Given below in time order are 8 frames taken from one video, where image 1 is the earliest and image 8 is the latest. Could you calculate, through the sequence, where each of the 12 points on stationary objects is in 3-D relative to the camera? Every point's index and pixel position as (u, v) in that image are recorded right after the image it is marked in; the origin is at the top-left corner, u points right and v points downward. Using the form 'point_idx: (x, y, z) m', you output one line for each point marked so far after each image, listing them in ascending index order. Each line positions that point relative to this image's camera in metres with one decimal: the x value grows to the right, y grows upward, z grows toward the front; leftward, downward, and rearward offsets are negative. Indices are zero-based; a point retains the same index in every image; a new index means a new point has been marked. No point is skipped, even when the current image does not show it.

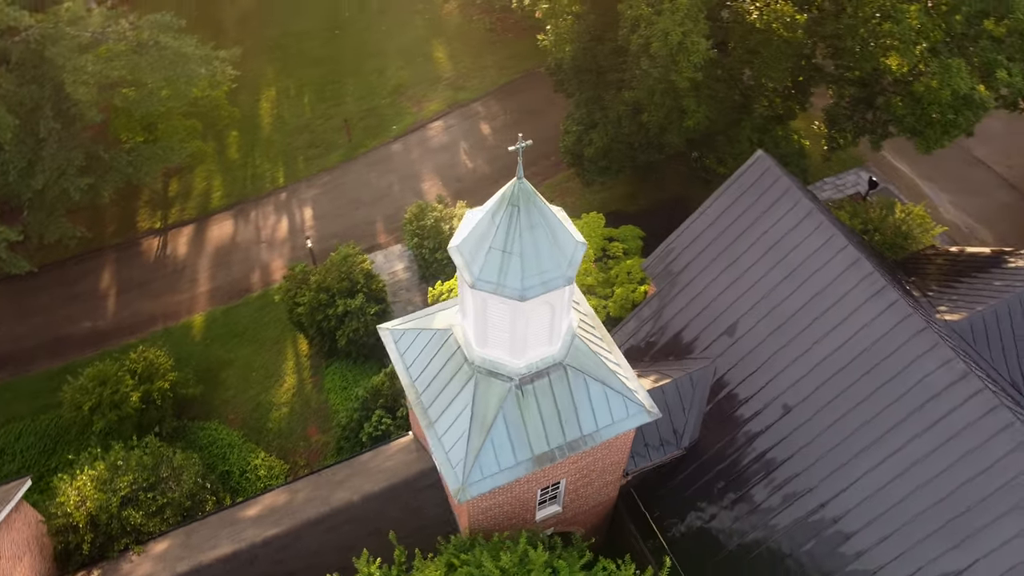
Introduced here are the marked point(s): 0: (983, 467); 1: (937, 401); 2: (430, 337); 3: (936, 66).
0: (+7.9, -3.0, +13.9) m
1: (+7.5, -2.0, +14.5) m
2: (-1.5, -0.9, +14.9) m
3: (+9.8, +5.1, +18.9) m
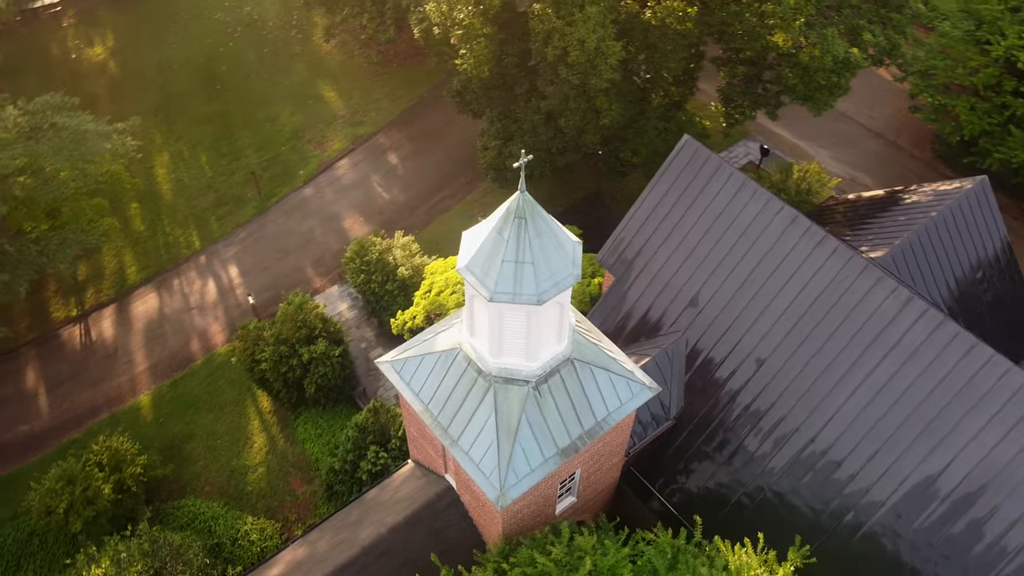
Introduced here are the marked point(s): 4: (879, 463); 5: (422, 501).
0: (+8.3, -1.7, +15.8) m
1: (+7.6, -0.7, +16.4) m
2: (-1.4, -1.4, +15.5) m
3: (+7.9, +6.5, +21.1) m
4: (+7.3, -3.5, +16.3) m
5: (-1.9, -4.5, +17.3) m
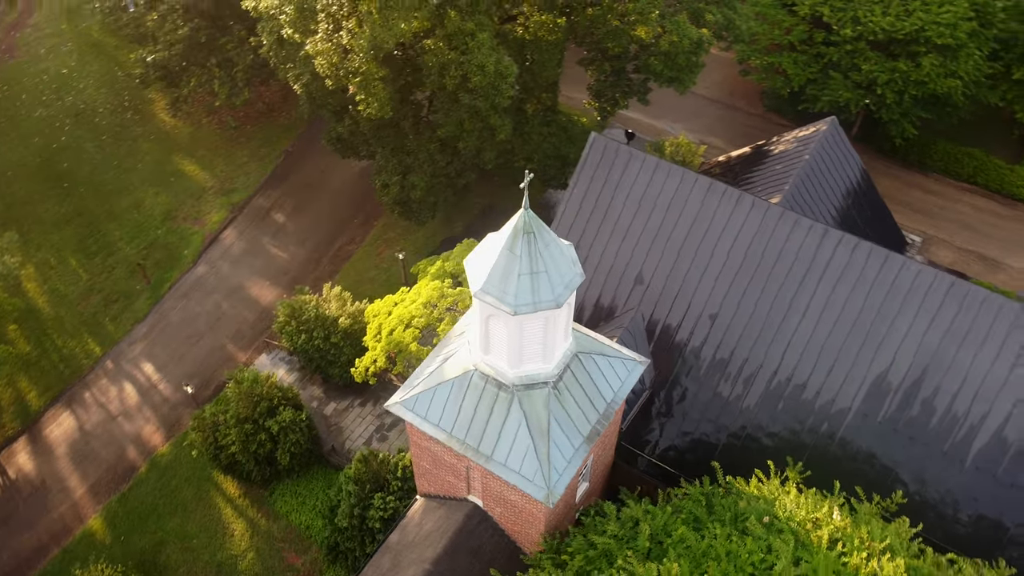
0: (+8.0, 0.0, +18.4) m
1: (+7.0, +0.7, +18.9) m
2: (-1.2, -2.0, +16.1) m
3: (+4.6, +7.6, +23.6) m
4: (+7.4, -2.0, +18.7) m
5: (-1.3, -5.2, +17.8) m
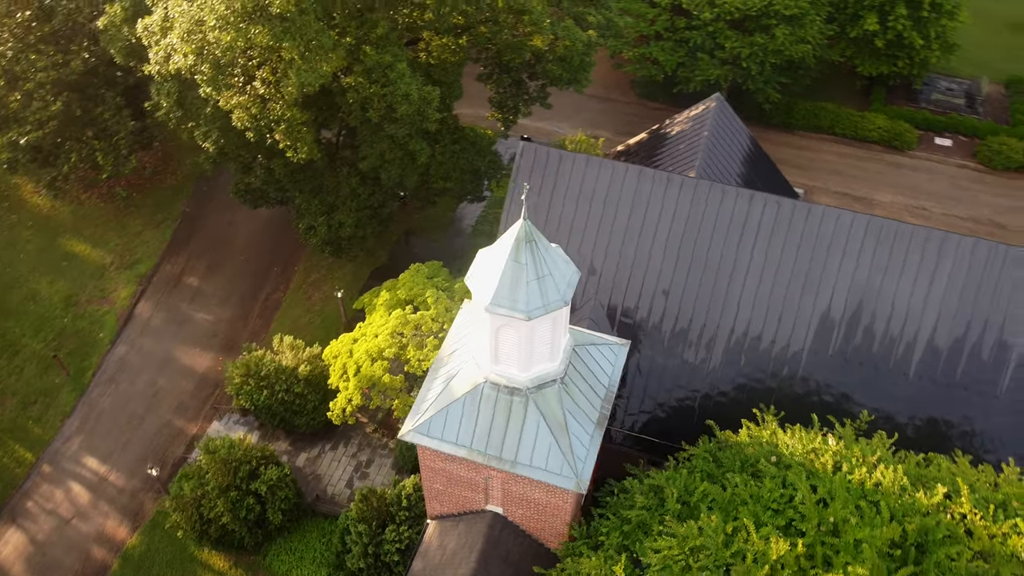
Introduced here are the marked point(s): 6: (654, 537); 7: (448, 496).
0: (+7.2, +1.3, +20.5) m
1: (+6.0, +1.7, +20.7) m
2: (-1.0, -2.4, +16.6) m
3: (+1.6, +7.8, +25.0) m
4: (+6.9, -0.9, +20.7) m
5: (-0.7, -5.6, +18.3) m
6: (+2.8, -4.9, +16.1) m
7: (-1.5, -4.8, +18.7) m
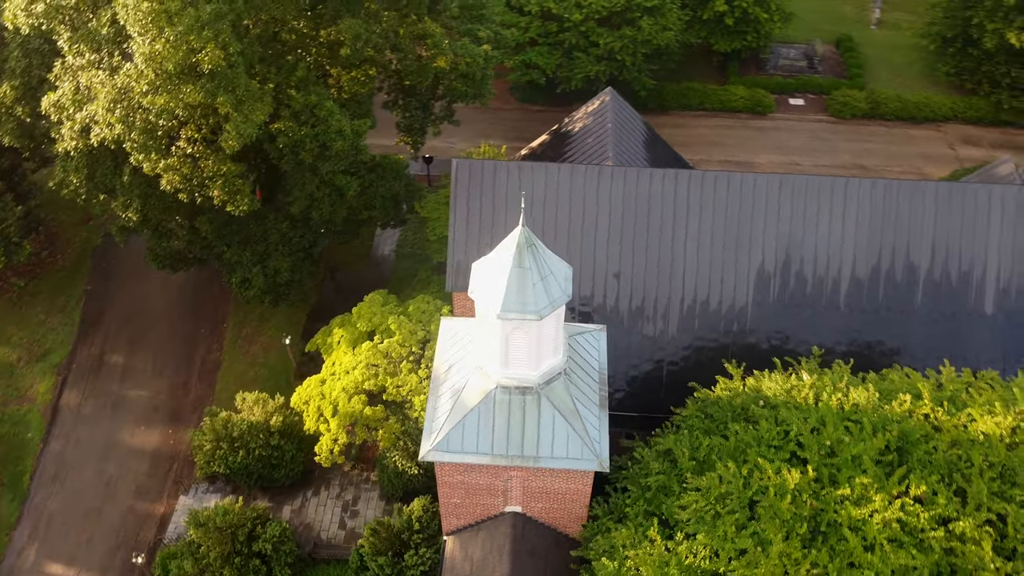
0: (+5.8, +2.3, +22.5) m
1: (+4.5, +2.5, +22.5) m
2: (-0.7, -2.7, +17.3) m
3: (-1.6, +7.6, +25.9) m
4: (+6.0, +0.2, +22.6) m
5: (-0.1, -5.9, +18.9) m
6: (+3.5, -4.5, +17.4) m
7: (-1.1, -5.2, +19.3) m
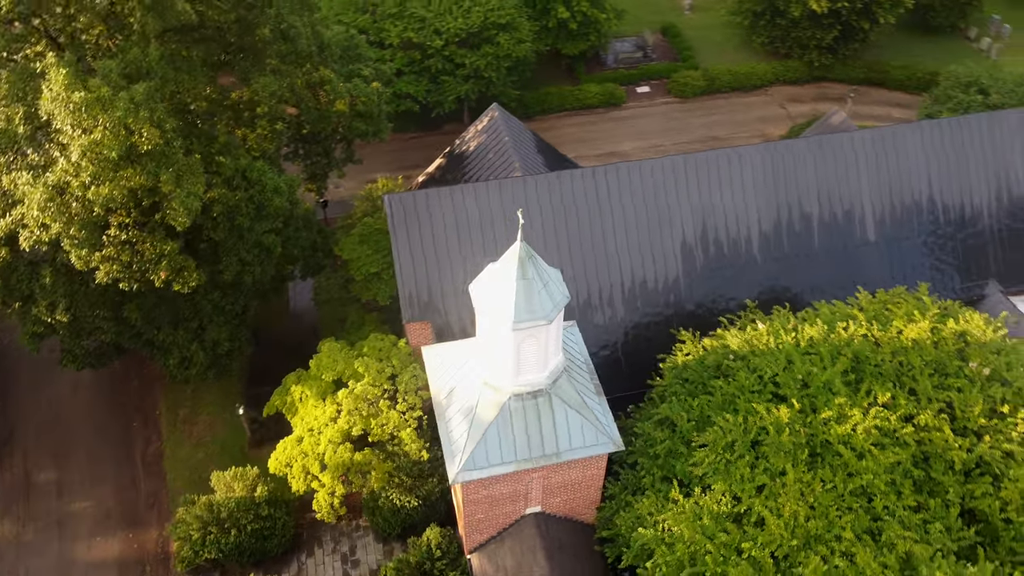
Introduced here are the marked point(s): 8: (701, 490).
0: (+3.9, +2.9, +24.5) m
1: (+2.6, +2.9, +24.3) m
2: (-0.3, -3.1, +18.1) m
3: (-5.0, +6.4, +26.4) m
4: (+4.4, +0.8, +24.7) m
5: (+0.6, -6.1, +19.8) m
6: (+4.1, -4.0, +19.1) m
7: (-0.5, -5.7, +20.0) m
8: (+4.3, -4.6, +18.5) m
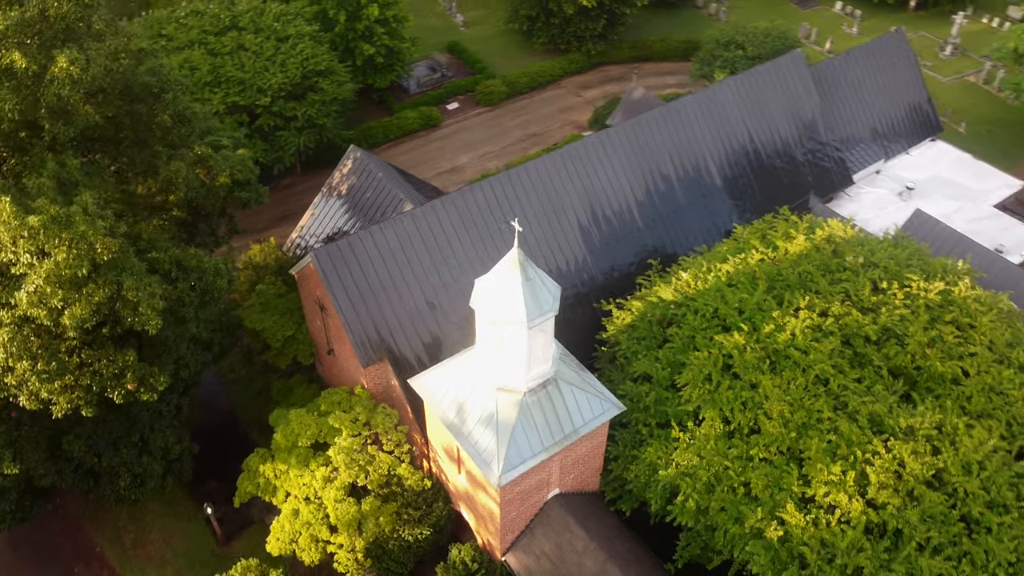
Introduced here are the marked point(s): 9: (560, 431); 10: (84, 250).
0: (+0.7, +3.2, +26.7) m
1: (-0.4, +2.8, +26.1) m
2: (+0.2, -3.2, +19.4) m
3: (-9.0, +4.1, +26.0) m
4: (+1.8, +1.4, +27.1) m
5: (+1.4, -6.1, +21.4) m
6: (+4.2, -3.0, +21.7) m
7: (+0.2, -5.9, +21.2) m
8: (+4.8, -3.5, +21.2) m
9: (+1.2, -3.5, +19.9) m
10: (-8.7, +0.7, +16.5) m
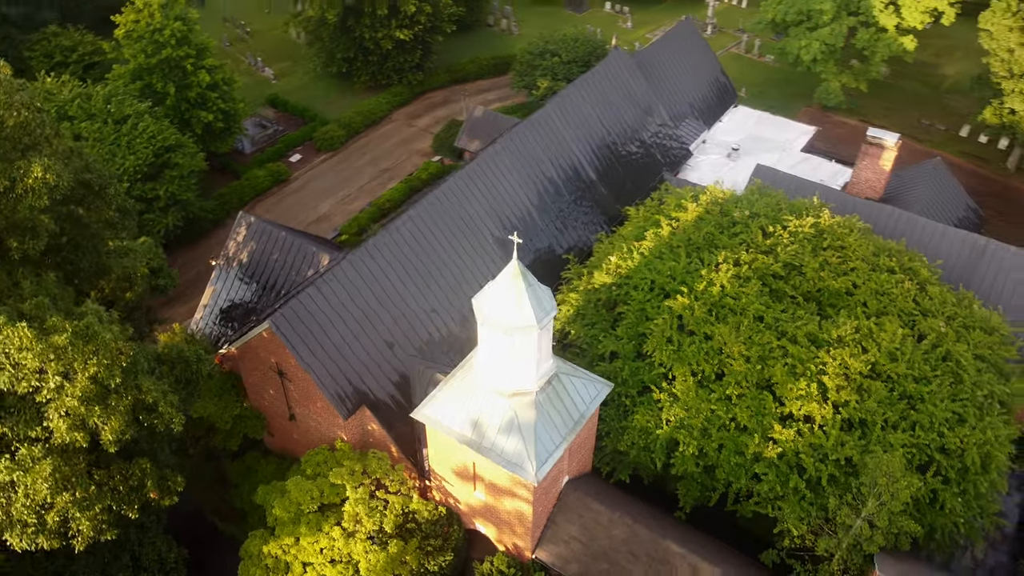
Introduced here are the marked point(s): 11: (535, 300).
0: (-2.2, +2.5, +28.0) m
1: (-3.0, +1.9, +27.1) m
2: (+0.7, -3.4, +20.8) m
3: (-11.3, +1.2, +24.8) m
4: (-0.8, +0.9, +28.6) m
5: (+2.1, -6.0, +23.1) m
6: (+3.9, -2.4, +24.0) m
7: (+0.9, -6.1, +22.6) m
8: (+4.6, -2.7, +23.7) m
9: (+1.6, -3.5, +21.5) m
10: (-7.8, -1.4, +15.7) m
11: (+0.6, -0.3, +19.5) m
